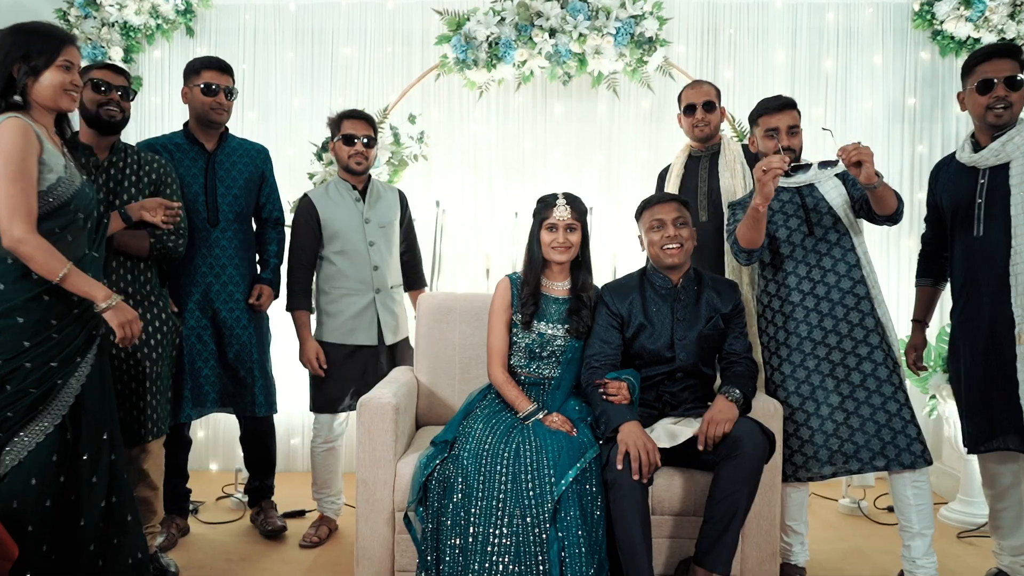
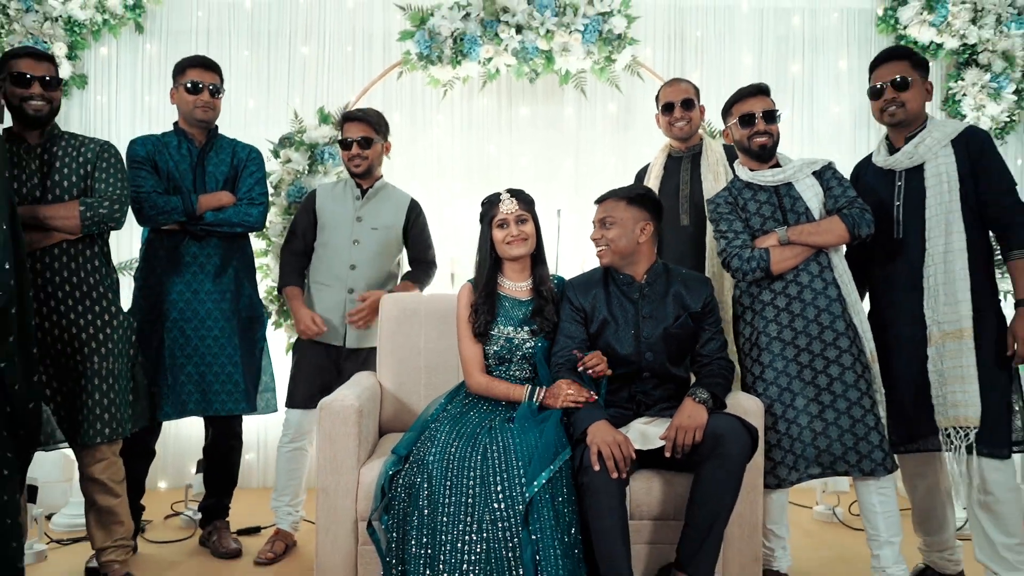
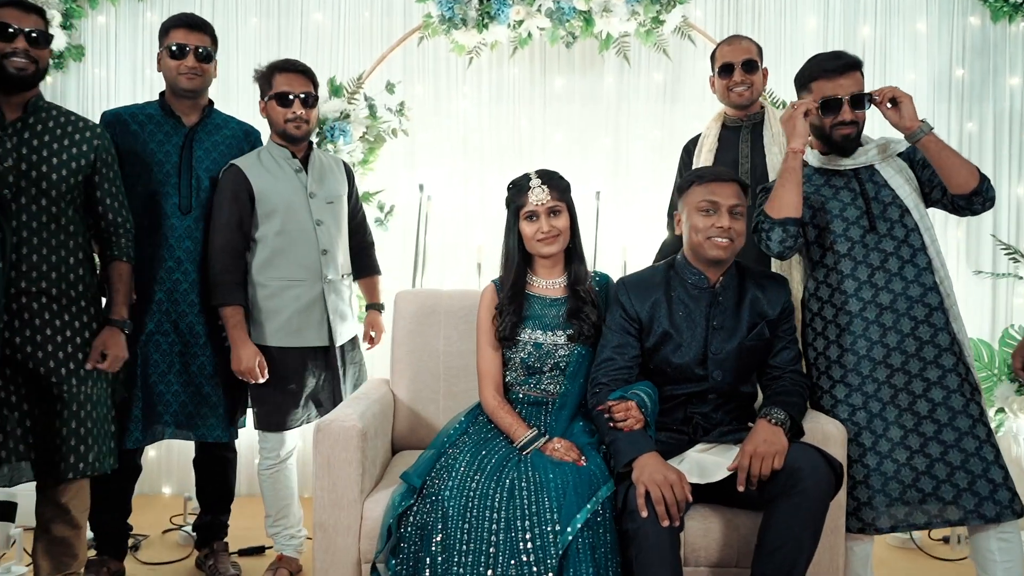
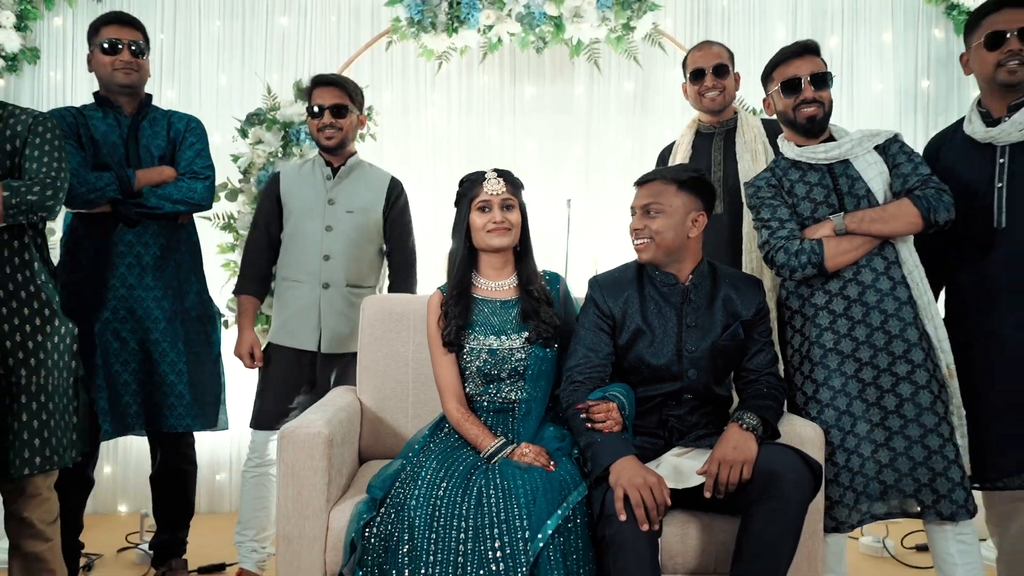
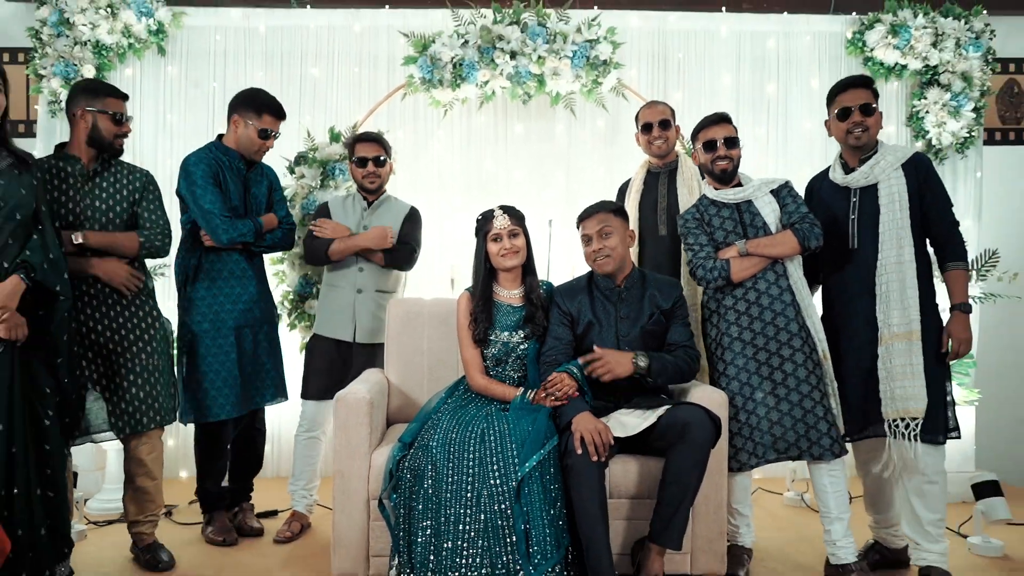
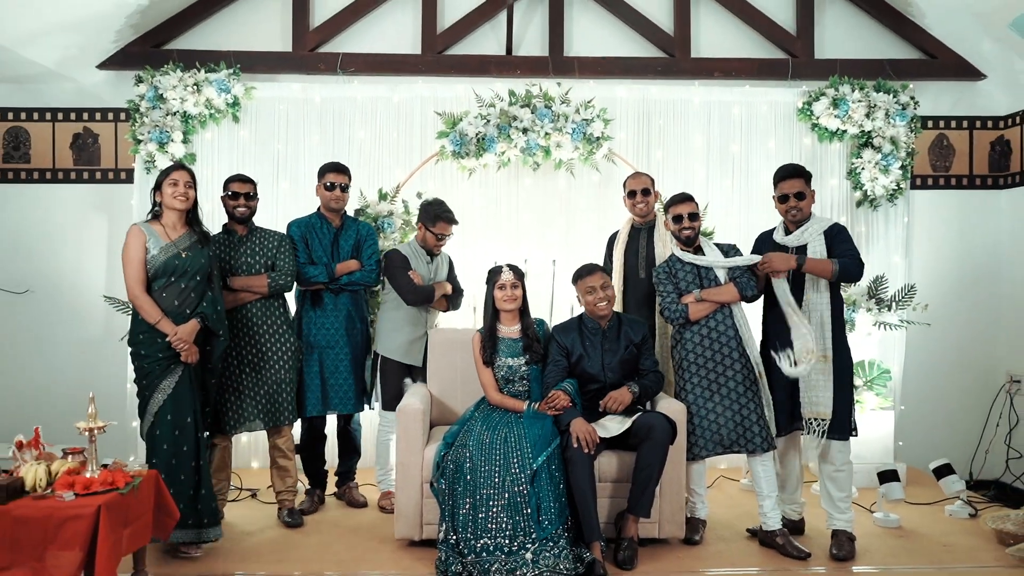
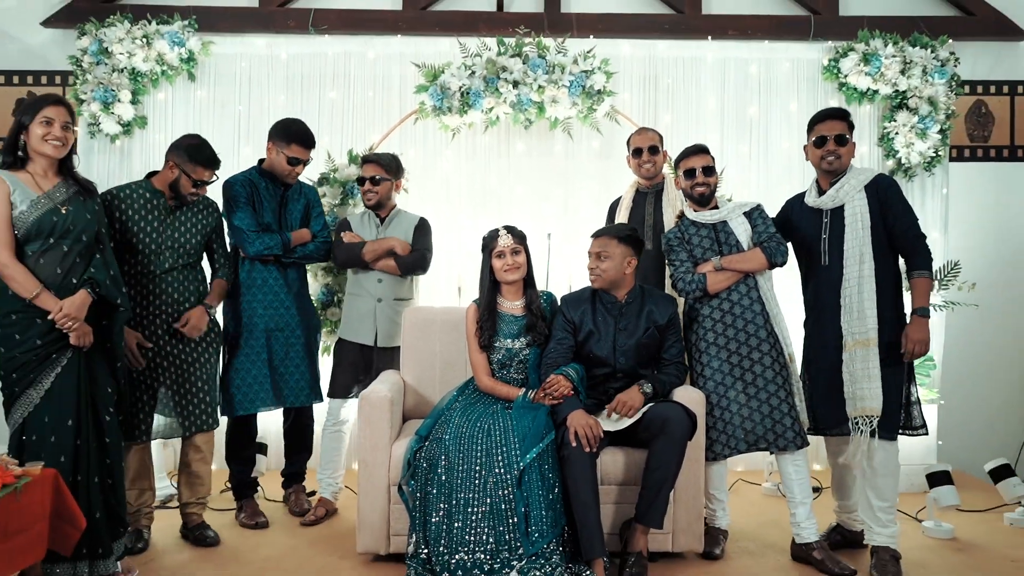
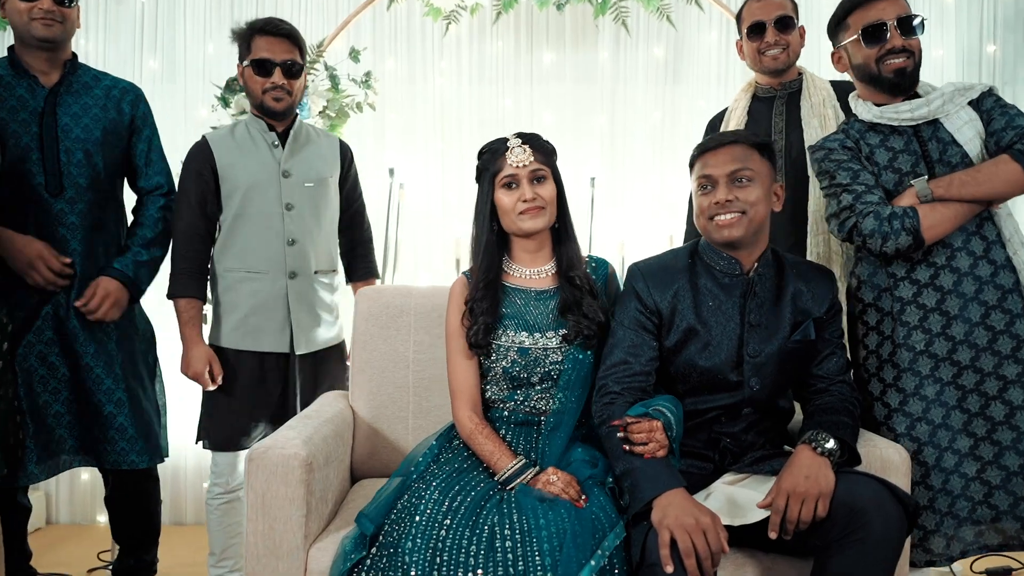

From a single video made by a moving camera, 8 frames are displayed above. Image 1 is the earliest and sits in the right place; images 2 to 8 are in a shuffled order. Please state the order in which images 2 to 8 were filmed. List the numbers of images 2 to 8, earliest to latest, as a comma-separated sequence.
3, 8, 4, 2, 5, 7, 6
